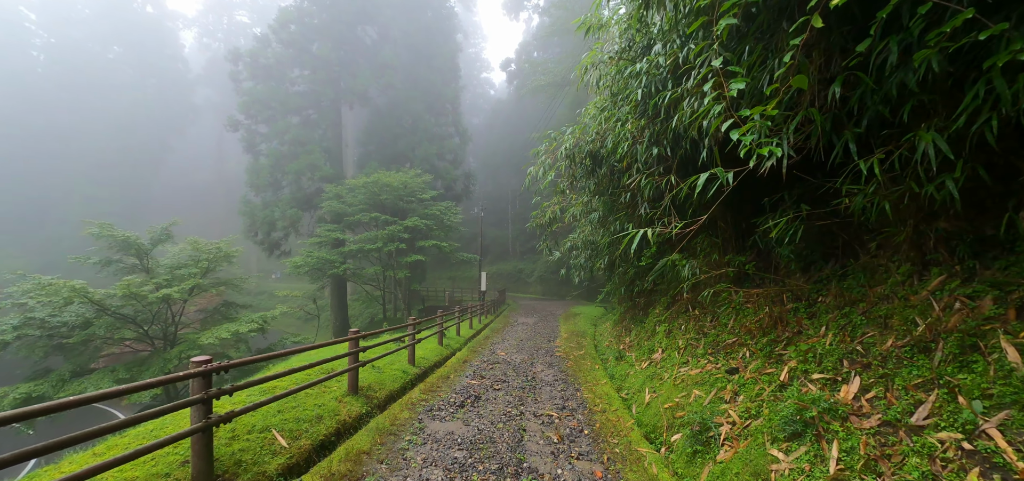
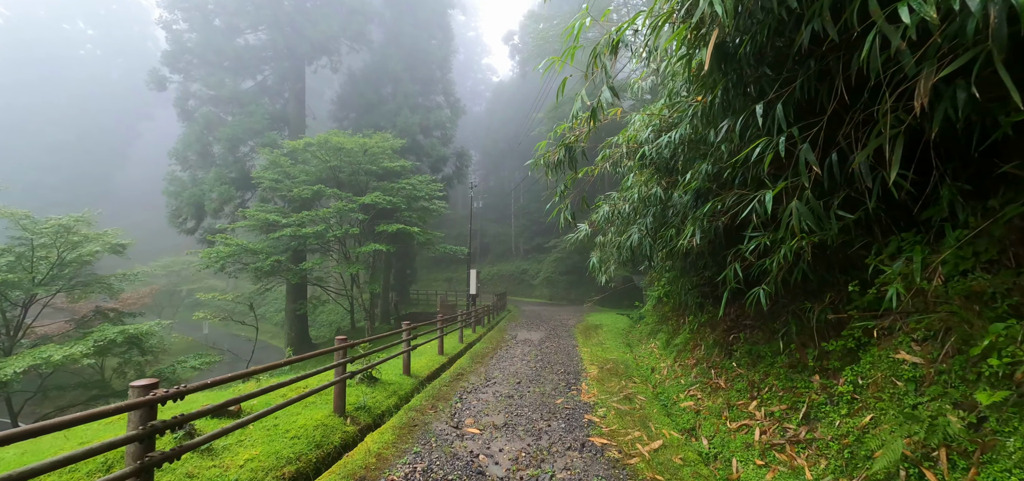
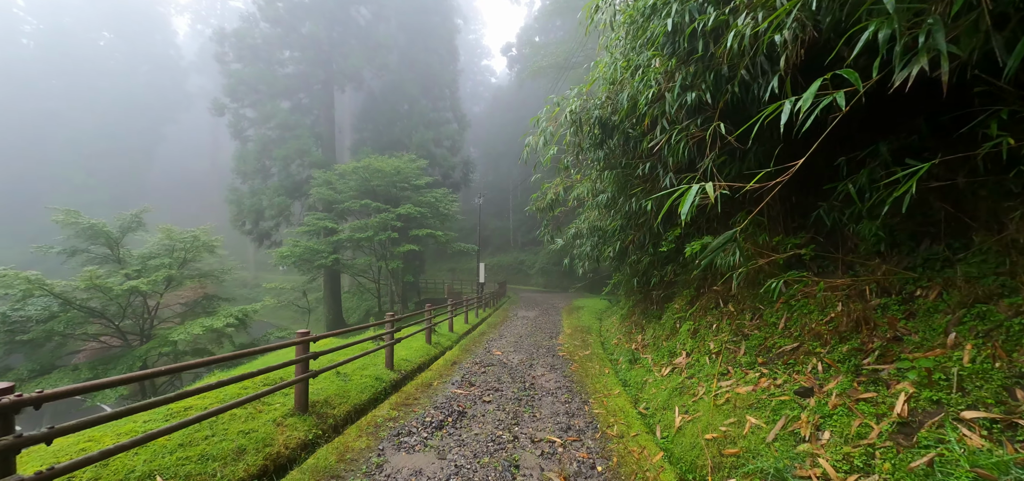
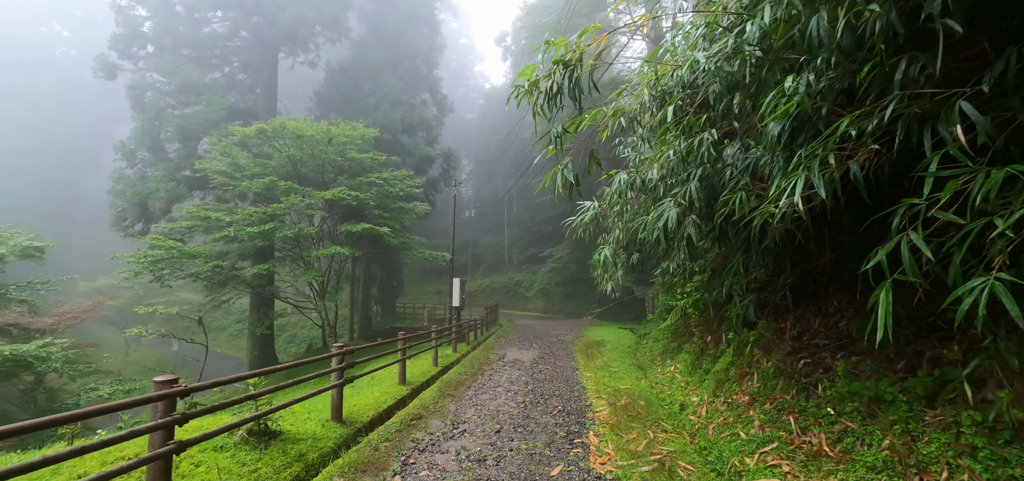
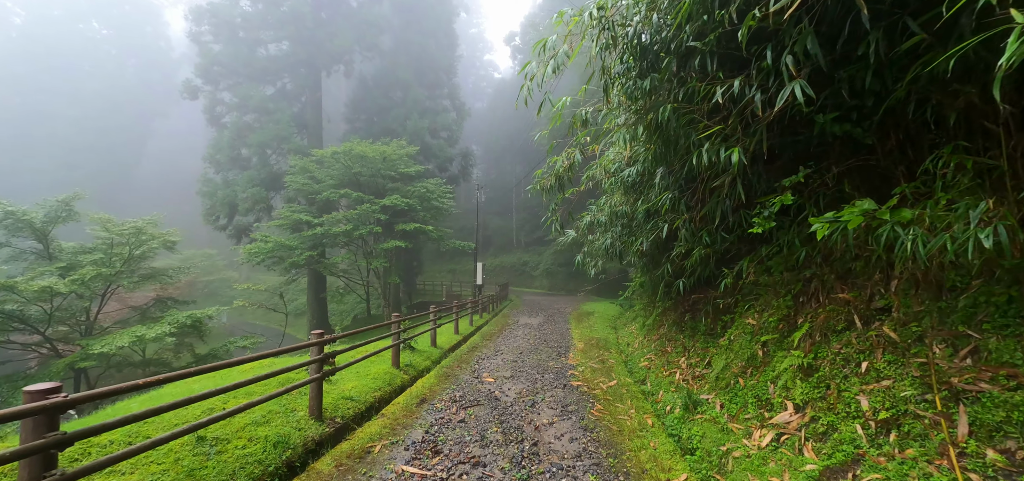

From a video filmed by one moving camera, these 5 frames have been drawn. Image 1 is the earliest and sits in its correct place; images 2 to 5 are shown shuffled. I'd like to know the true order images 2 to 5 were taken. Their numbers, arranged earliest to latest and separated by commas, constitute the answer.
3, 5, 2, 4
